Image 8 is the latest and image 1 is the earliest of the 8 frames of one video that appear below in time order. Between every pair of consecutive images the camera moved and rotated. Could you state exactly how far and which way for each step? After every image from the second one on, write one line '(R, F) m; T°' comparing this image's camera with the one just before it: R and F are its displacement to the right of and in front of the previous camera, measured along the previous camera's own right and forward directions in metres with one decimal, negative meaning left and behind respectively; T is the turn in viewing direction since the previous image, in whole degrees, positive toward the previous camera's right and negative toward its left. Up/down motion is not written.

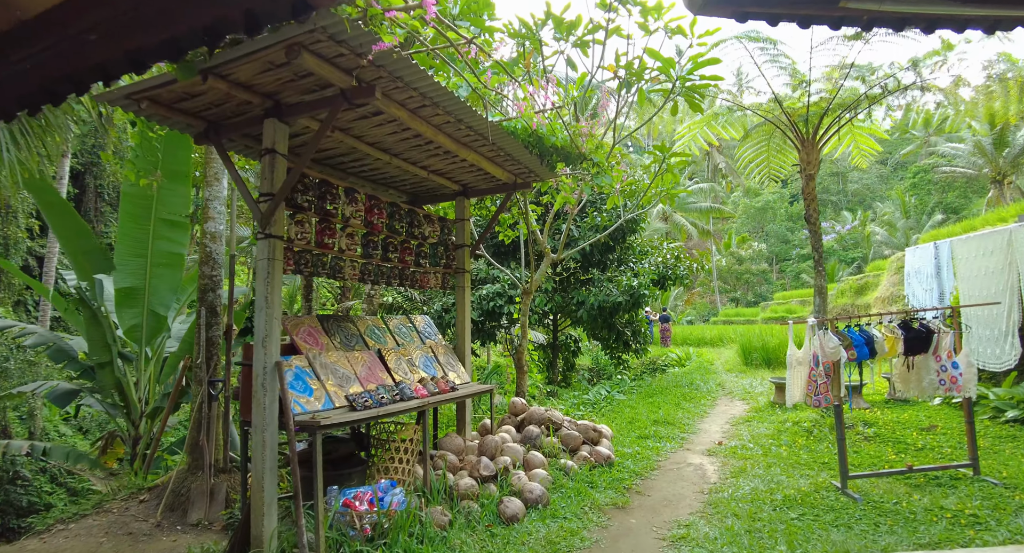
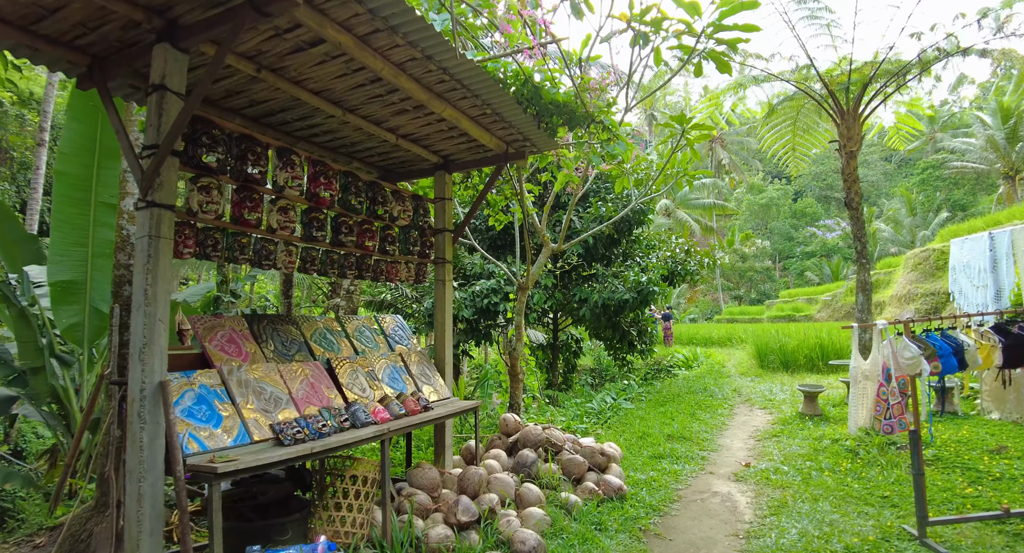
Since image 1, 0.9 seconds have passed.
(+0.1, +1.2) m; 0°
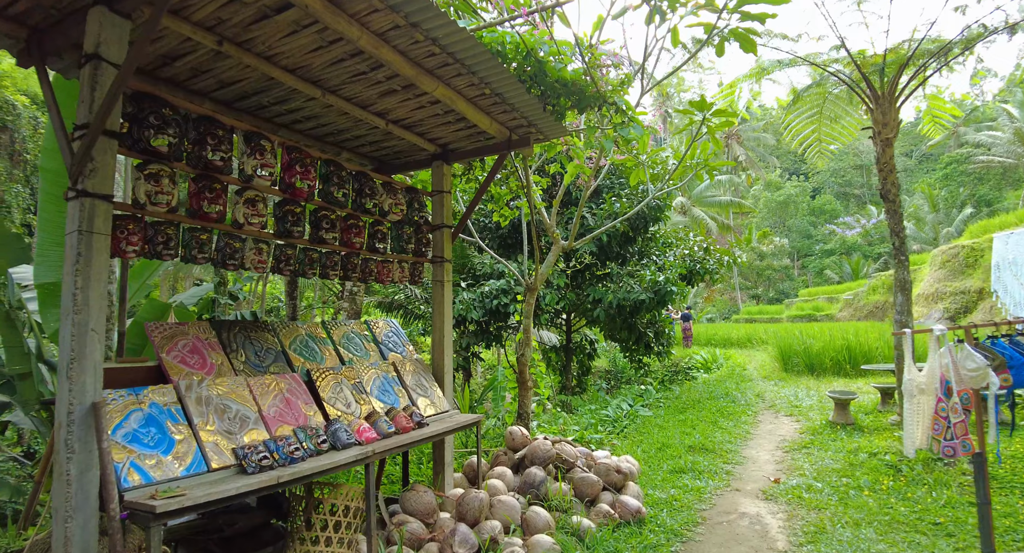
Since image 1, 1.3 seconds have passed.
(+0.1, +0.5) m; -1°
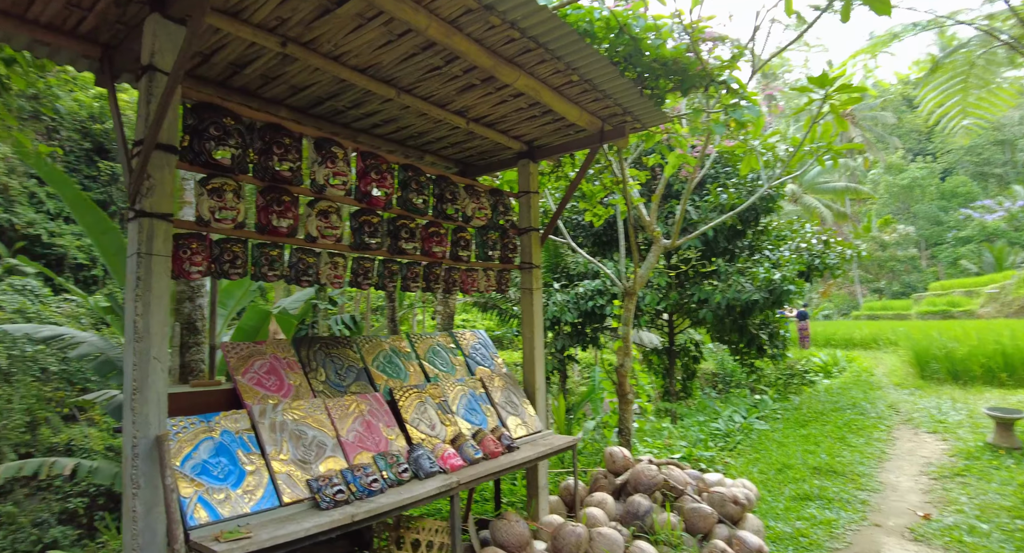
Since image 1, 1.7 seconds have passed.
(0.0, +0.4) m; -10°
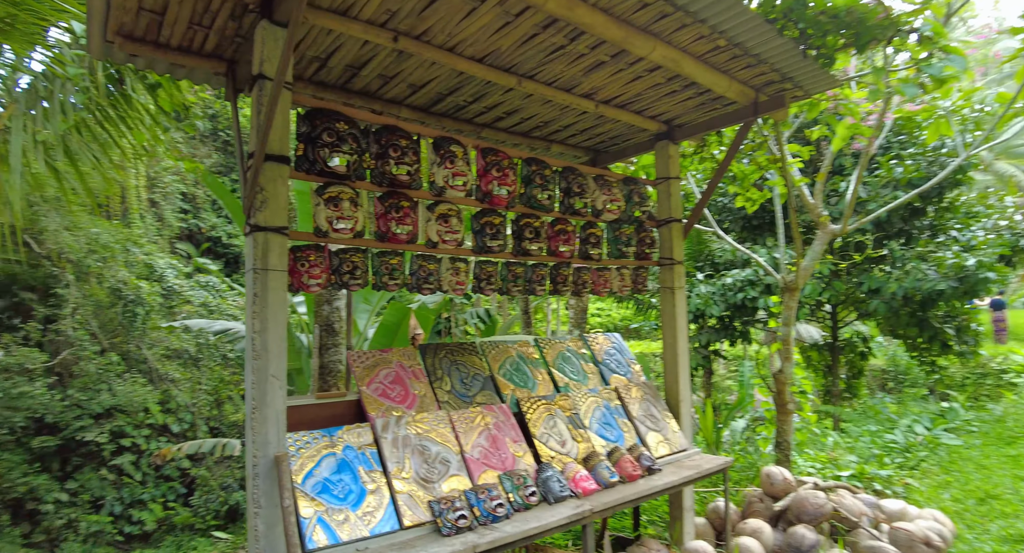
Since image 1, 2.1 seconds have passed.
(0.0, +0.4) m; -14°
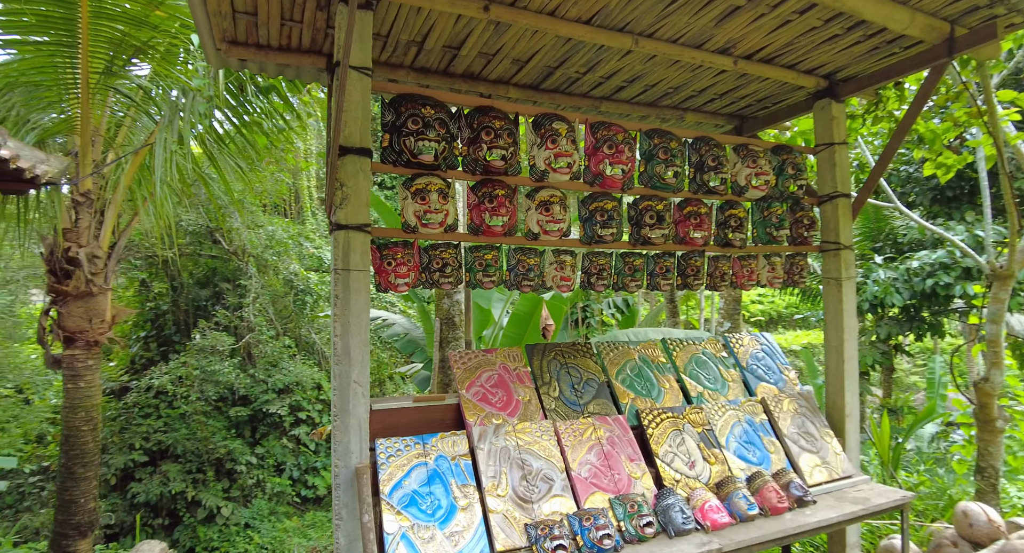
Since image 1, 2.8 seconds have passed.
(+0.2, +0.4) m; -15°
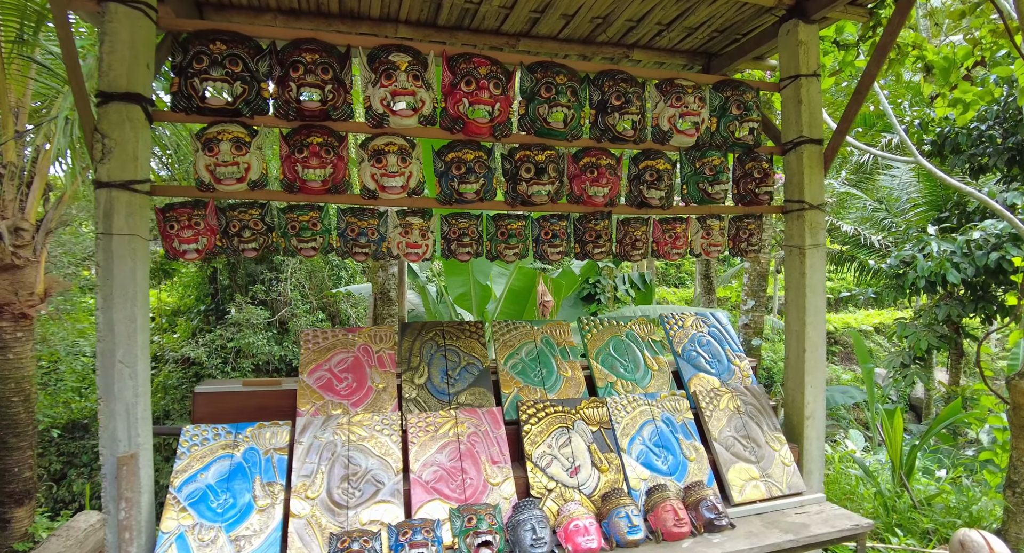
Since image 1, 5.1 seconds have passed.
(+1.0, +0.5) m; -8°
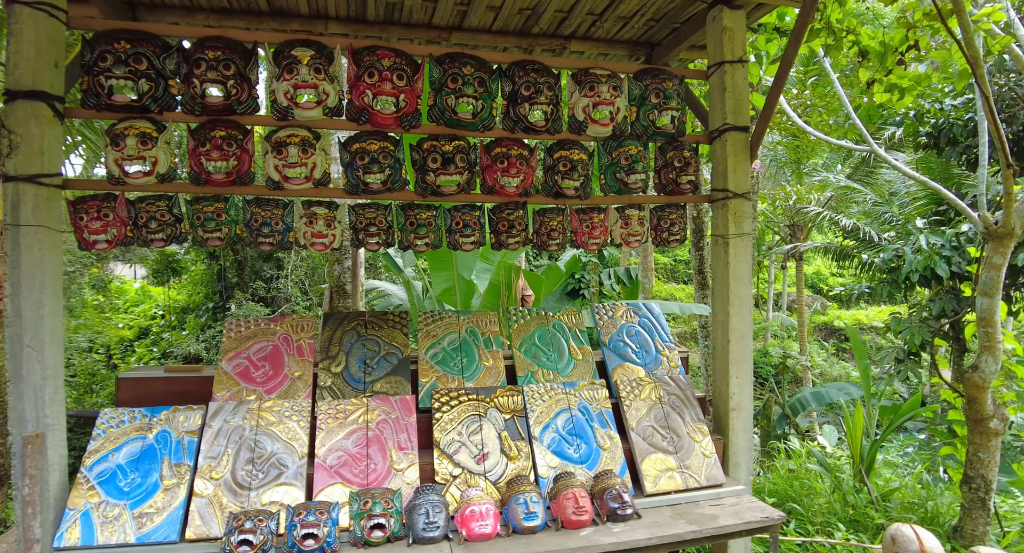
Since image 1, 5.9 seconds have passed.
(+0.5, 0.0) m; -2°
